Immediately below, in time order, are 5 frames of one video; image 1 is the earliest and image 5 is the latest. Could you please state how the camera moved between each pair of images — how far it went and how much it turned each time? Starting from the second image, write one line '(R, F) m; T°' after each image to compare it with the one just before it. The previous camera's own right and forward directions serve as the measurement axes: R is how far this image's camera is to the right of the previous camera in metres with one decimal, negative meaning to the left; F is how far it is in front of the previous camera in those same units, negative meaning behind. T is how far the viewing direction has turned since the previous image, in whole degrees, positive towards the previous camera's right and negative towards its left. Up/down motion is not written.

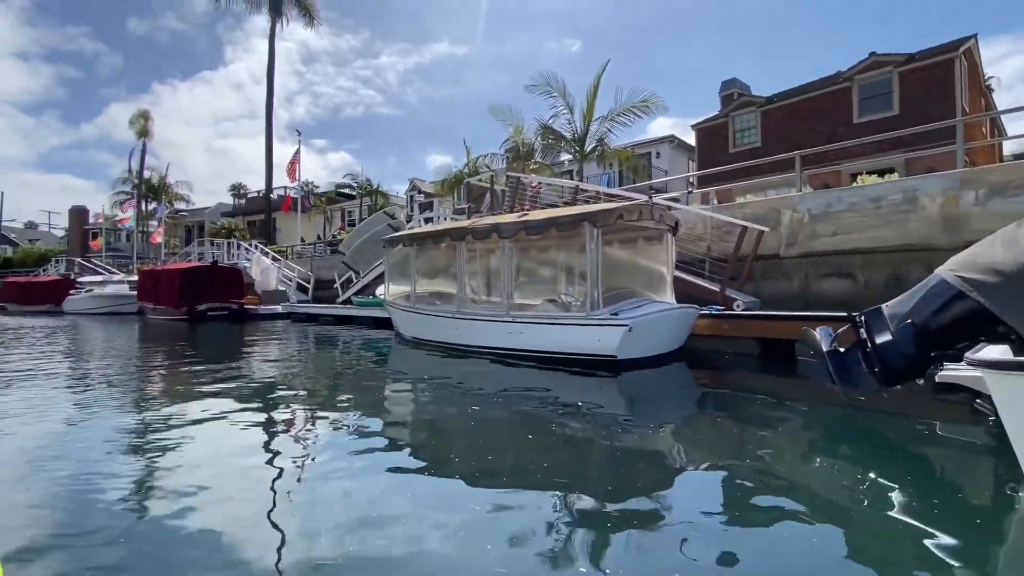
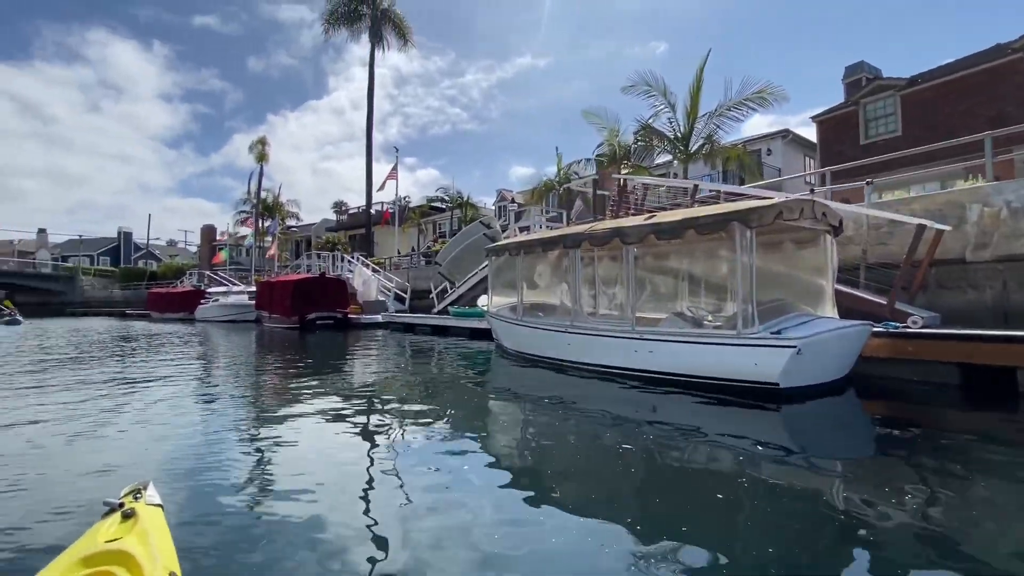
(-0.9, +1.0) m; -10°
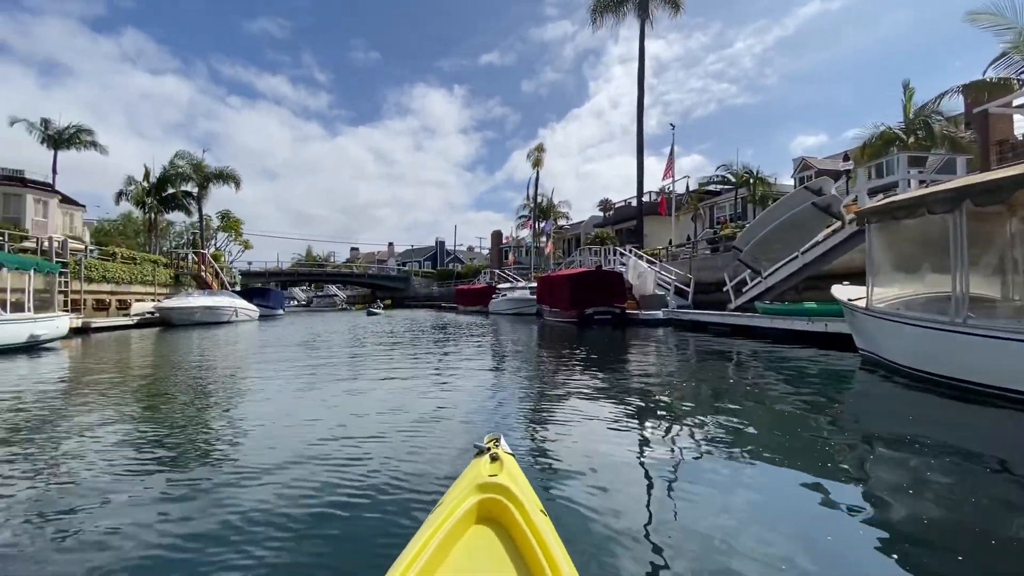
(-2.0, +2.6) m; -30°
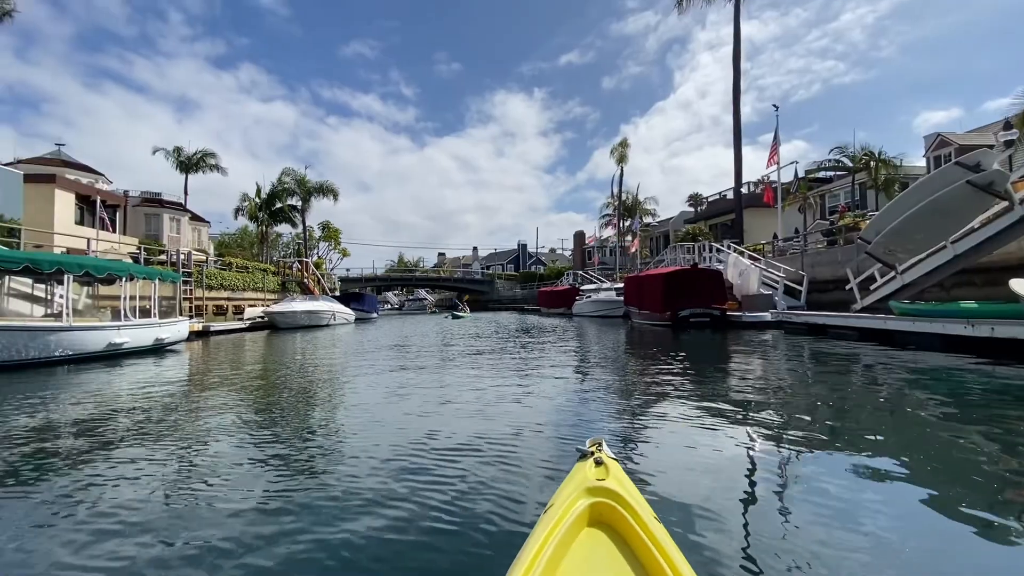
(-0.2, +0.8) m; -10°
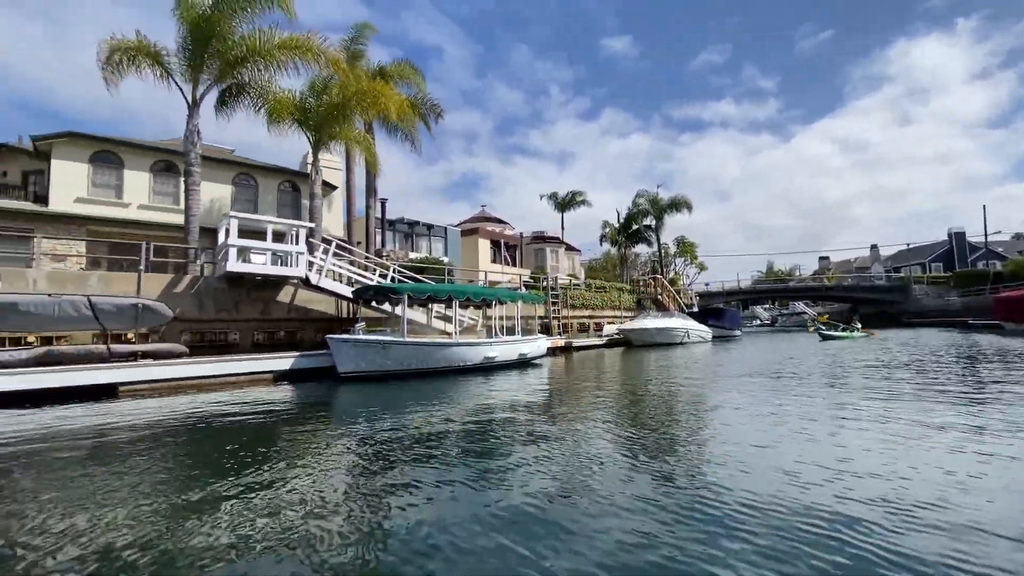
(-0.1, +1.8) m; -42°
